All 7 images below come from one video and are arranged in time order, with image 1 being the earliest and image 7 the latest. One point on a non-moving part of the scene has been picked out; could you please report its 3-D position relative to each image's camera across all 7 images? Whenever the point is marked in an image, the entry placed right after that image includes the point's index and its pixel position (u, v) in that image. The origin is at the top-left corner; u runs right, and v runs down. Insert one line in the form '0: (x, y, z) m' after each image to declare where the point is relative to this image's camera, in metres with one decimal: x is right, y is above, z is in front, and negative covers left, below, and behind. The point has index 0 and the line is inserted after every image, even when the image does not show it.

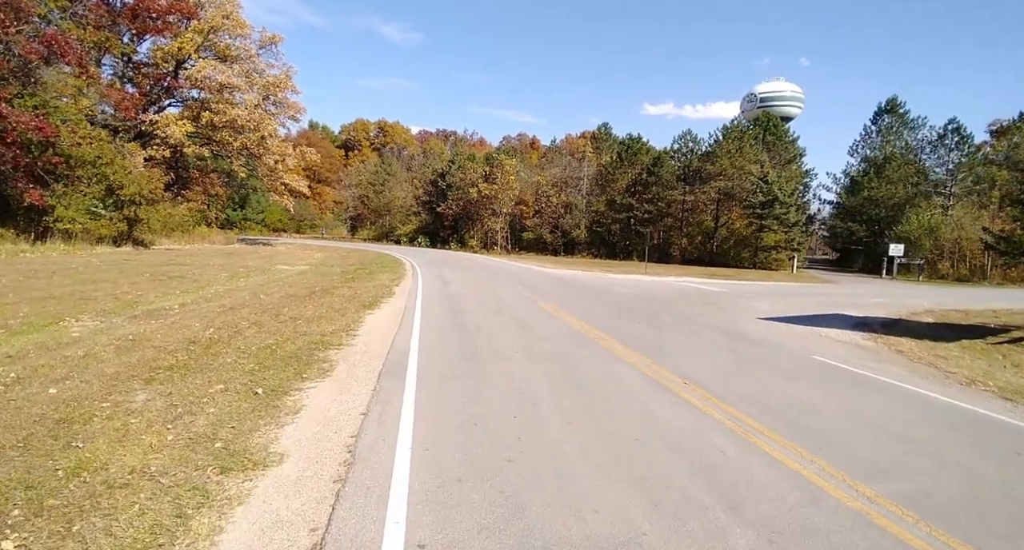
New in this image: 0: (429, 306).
0: (-1.9, -0.7, +14.1) m
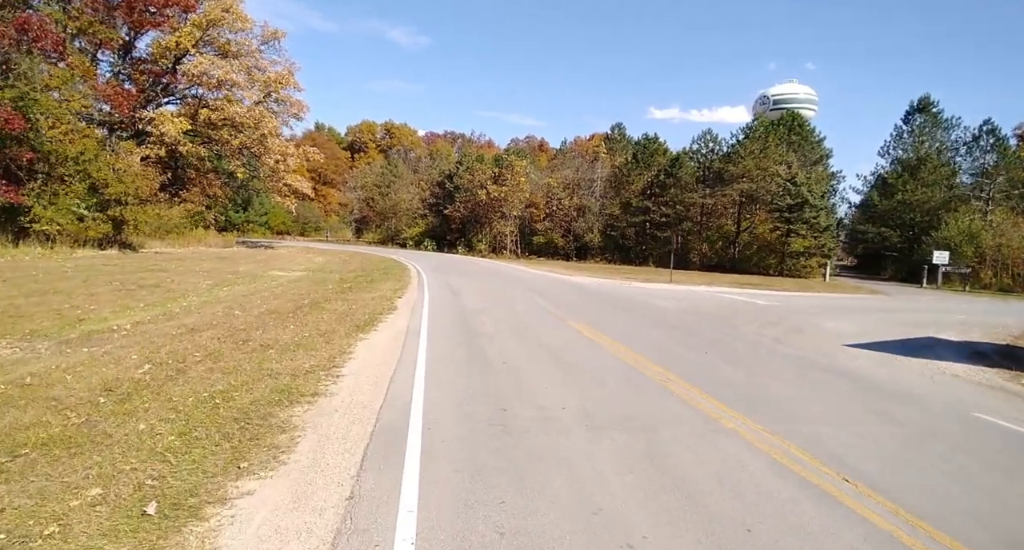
0: (-1.5, -0.9, +11.6) m
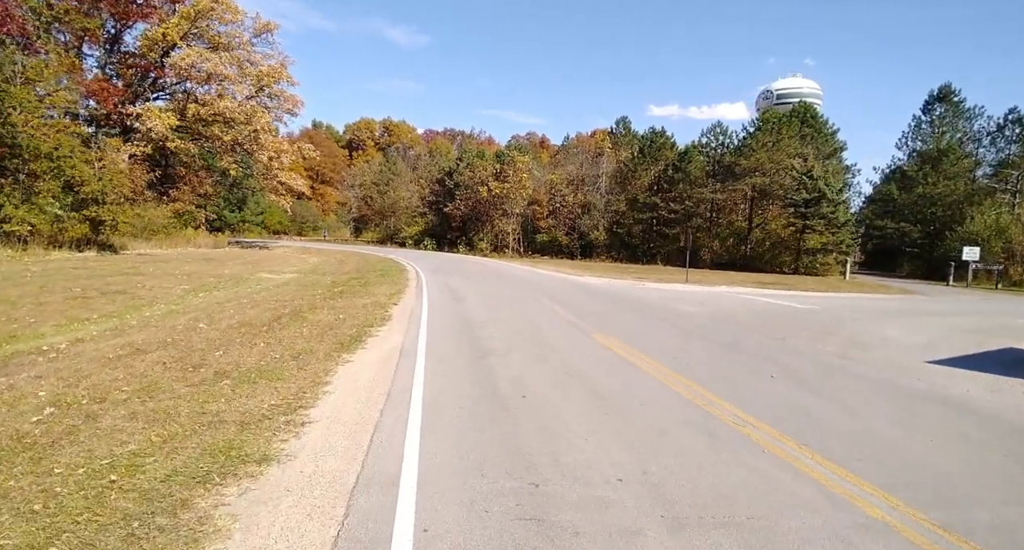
0: (-1.2, -1.0, +9.7) m
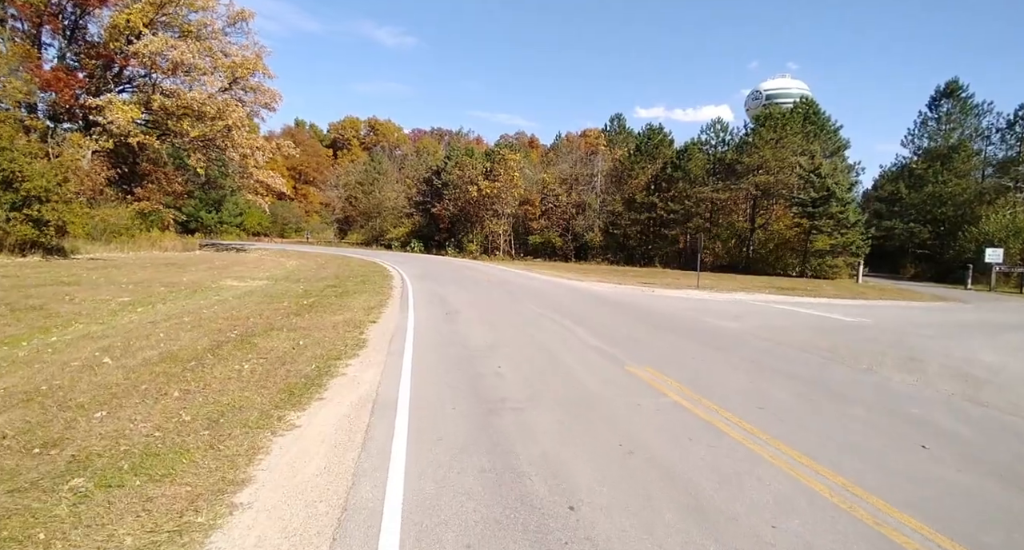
0: (-1.1, -1.2, +7.2) m
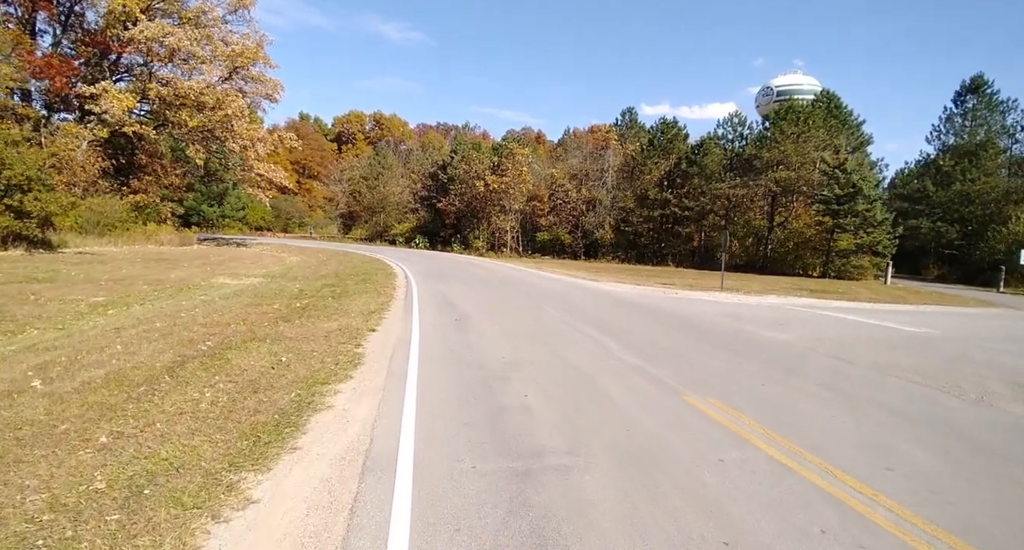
0: (-0.7, -1.3, +5.6) m
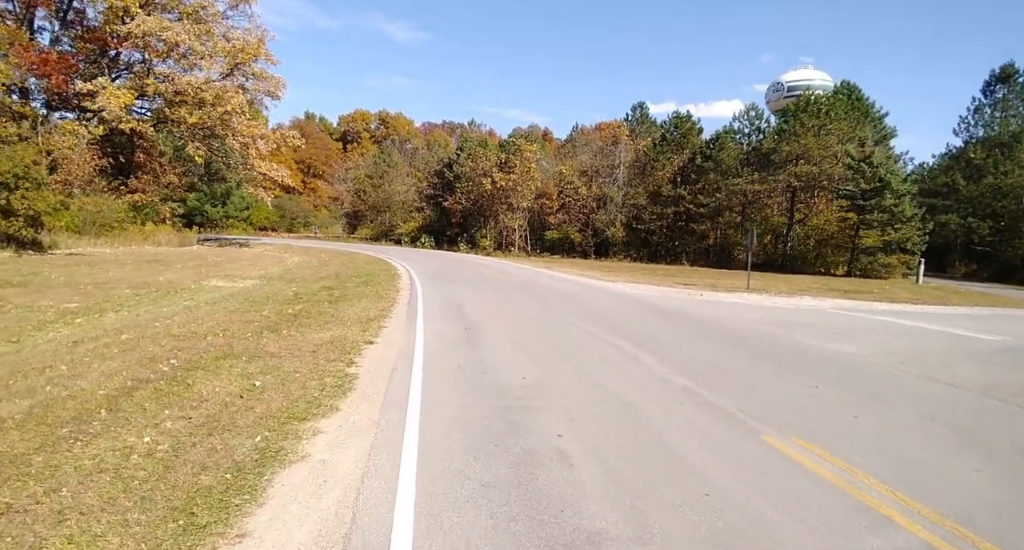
0: (-0.5, -1.3, +4.2) m
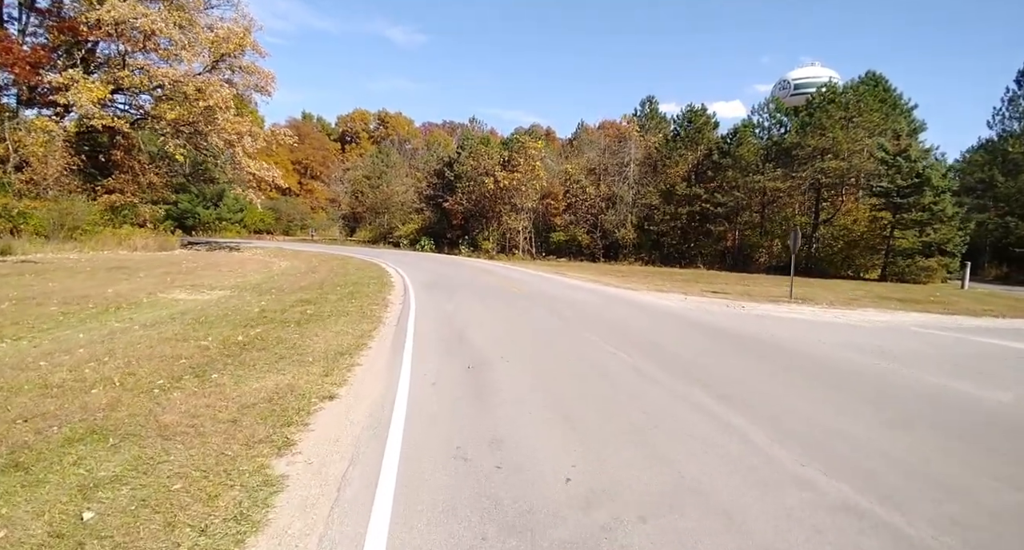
0: (-0.3, -1.5, +1.5) m
